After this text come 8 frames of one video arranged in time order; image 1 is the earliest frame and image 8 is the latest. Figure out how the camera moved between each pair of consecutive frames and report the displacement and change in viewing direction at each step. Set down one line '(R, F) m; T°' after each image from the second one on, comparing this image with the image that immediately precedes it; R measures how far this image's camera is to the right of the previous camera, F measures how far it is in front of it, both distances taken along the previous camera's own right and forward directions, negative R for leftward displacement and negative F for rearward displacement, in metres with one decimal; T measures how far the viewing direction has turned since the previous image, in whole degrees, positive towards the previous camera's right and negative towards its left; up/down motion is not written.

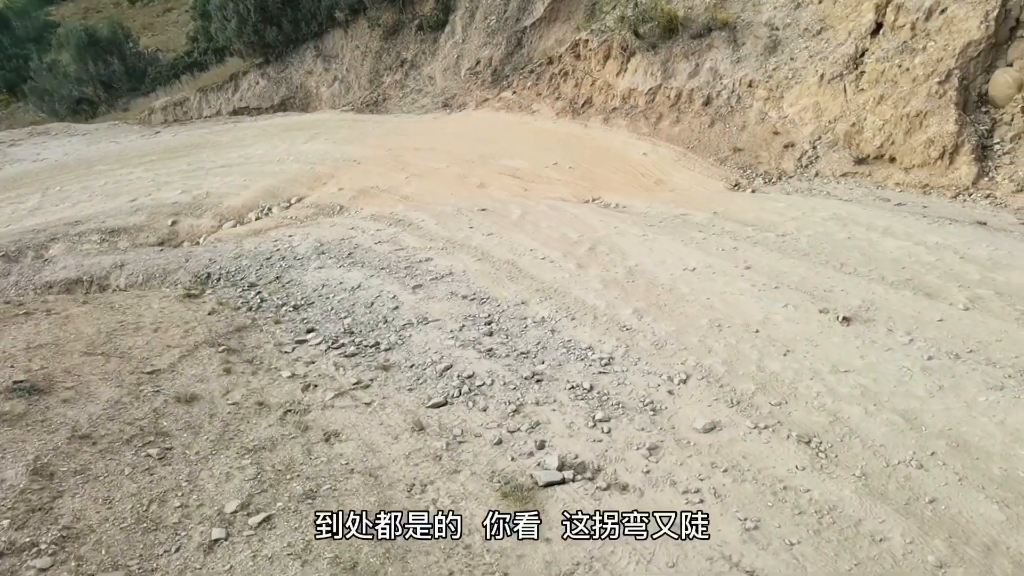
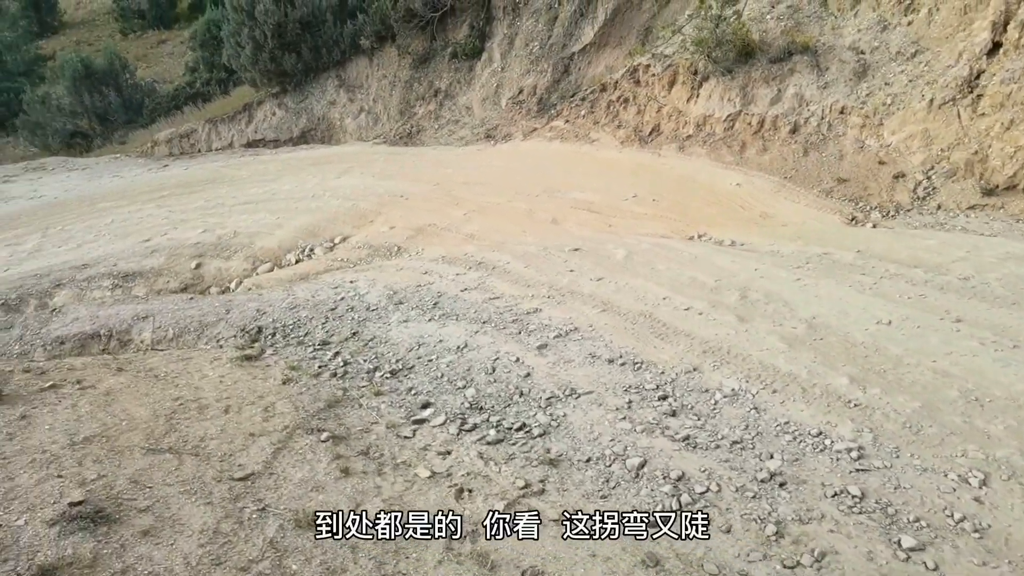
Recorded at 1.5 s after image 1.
(-1.0, +1.0) m; +1°
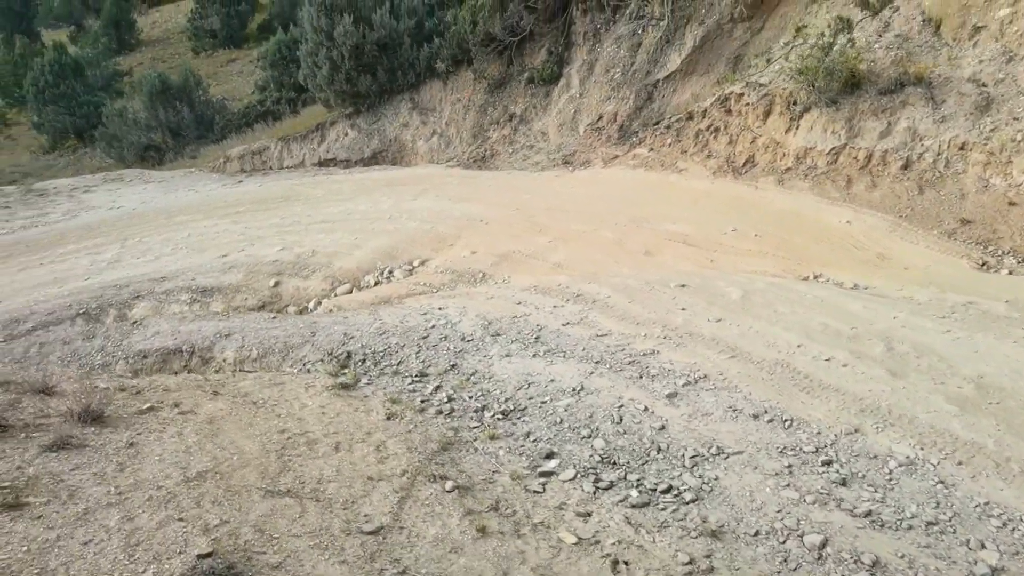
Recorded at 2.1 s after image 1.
(-0.5, +0.3) m; -3°
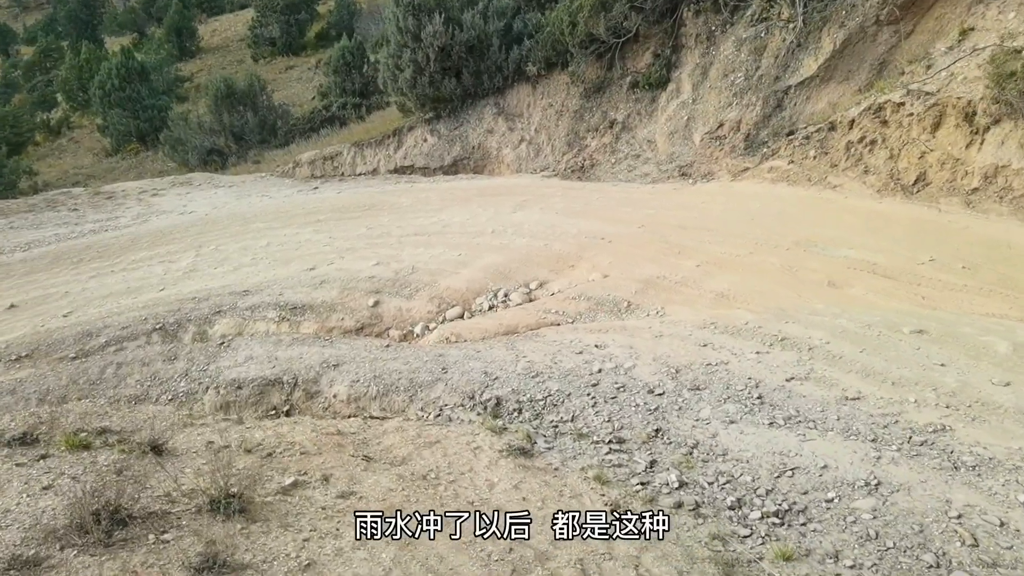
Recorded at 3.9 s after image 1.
(-1.1, +1.1) m; -3°
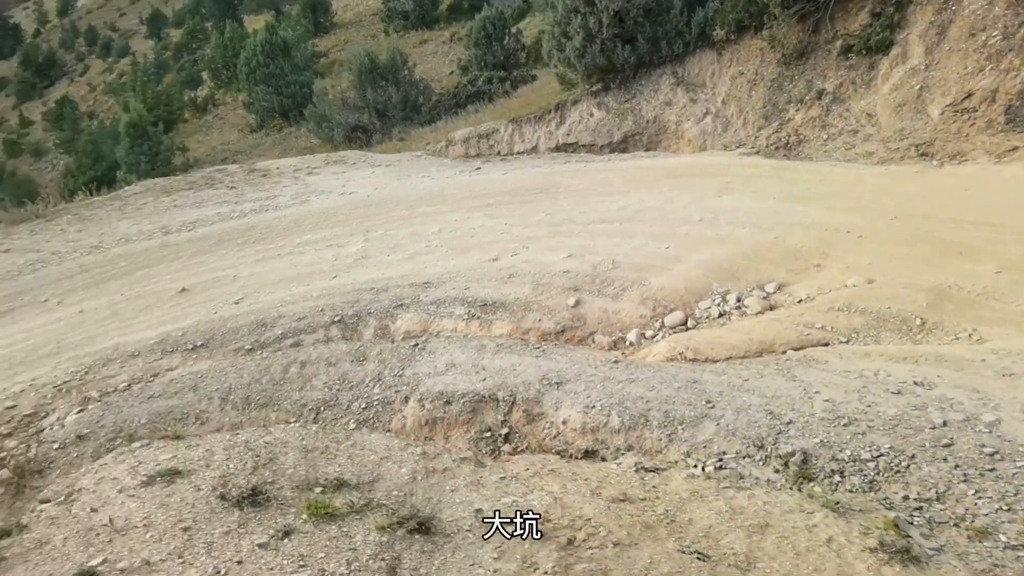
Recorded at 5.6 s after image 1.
(-1.1, +1.0) m; -9°
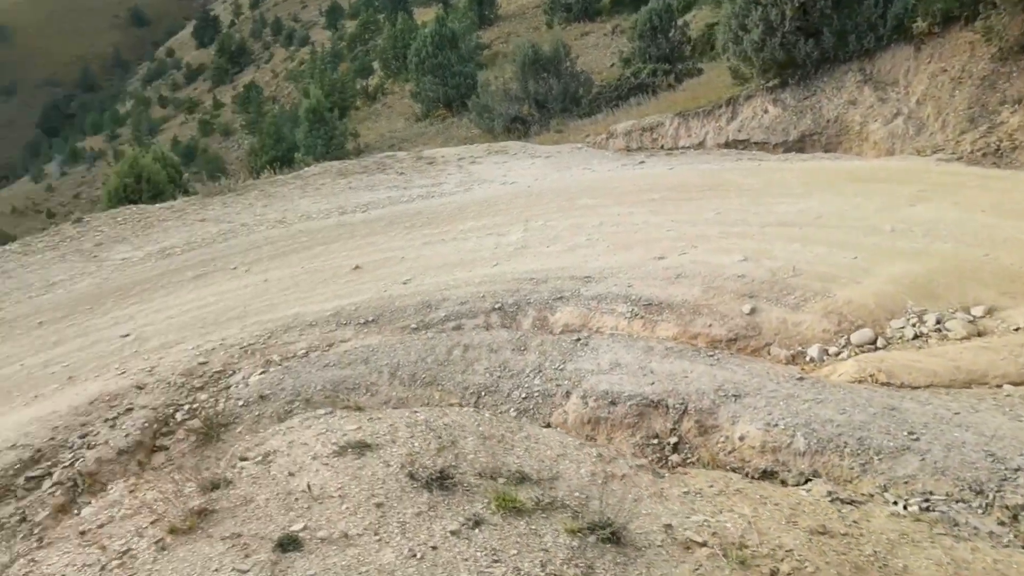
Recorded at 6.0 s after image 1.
(-0.3, +0.1) m; -11°
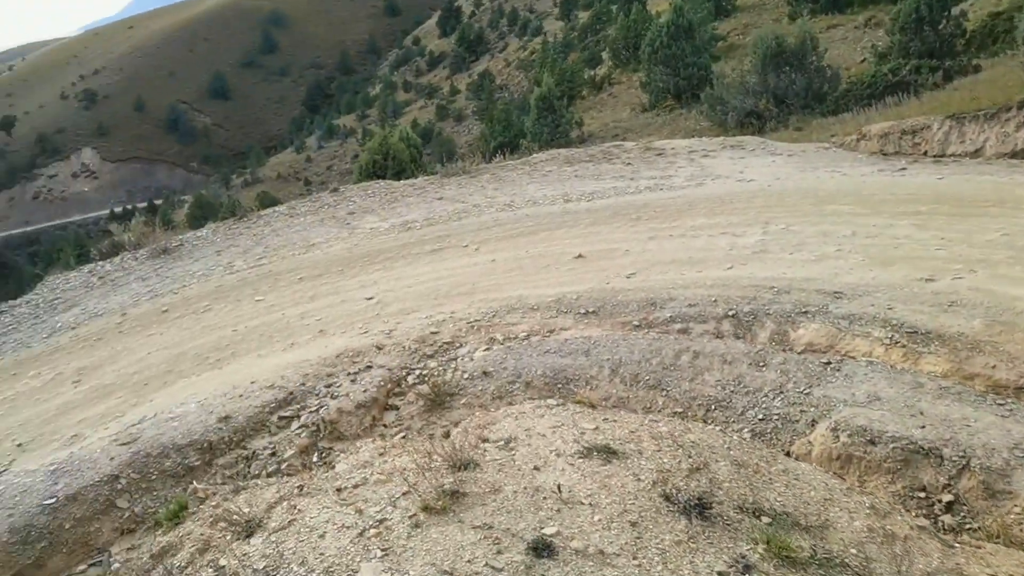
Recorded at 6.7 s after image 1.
(-0.3, +0.2) m; -16°
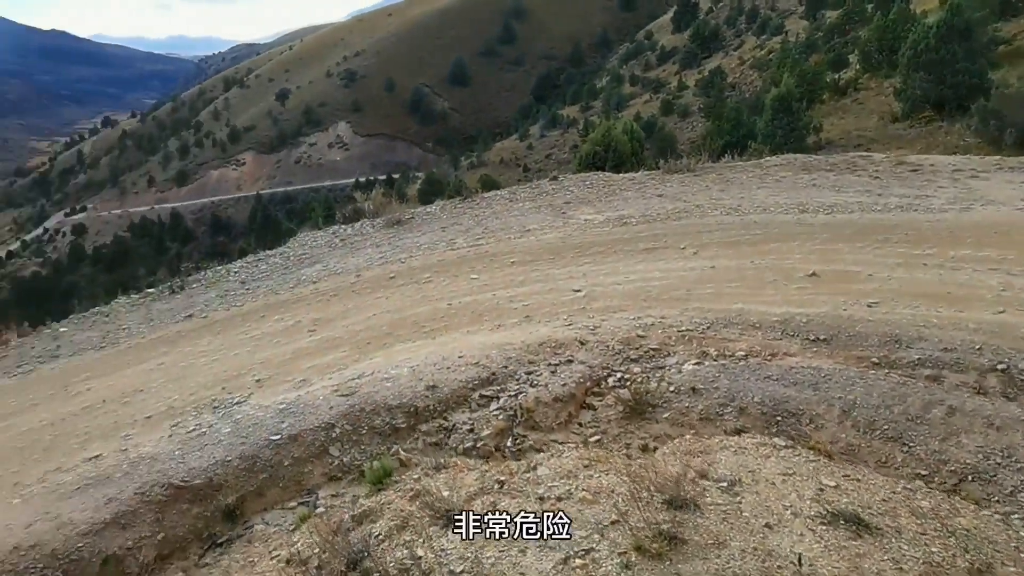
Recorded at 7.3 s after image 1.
(-0.2, +0.3) m; -16°
